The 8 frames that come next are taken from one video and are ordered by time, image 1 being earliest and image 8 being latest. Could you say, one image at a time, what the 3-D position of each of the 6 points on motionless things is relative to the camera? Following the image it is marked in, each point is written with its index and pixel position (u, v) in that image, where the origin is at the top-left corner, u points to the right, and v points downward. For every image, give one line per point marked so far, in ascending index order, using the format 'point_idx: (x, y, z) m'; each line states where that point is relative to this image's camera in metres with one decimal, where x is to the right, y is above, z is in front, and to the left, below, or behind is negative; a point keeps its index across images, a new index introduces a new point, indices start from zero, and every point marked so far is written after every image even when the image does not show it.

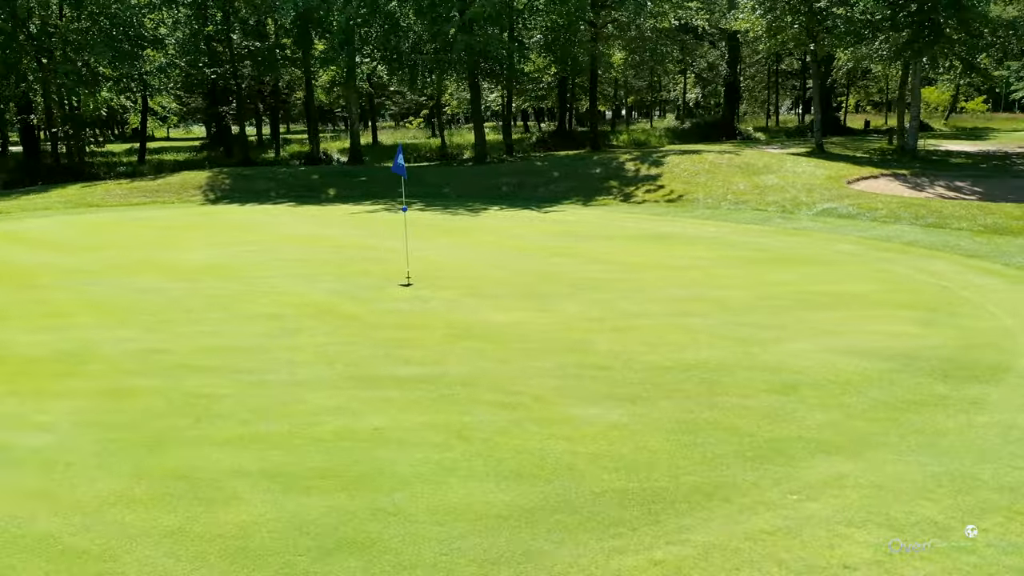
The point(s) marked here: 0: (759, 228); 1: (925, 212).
0: (+4.2, +1.1, +14.0) m
1: (+6.7, +1.2, +13.4) m
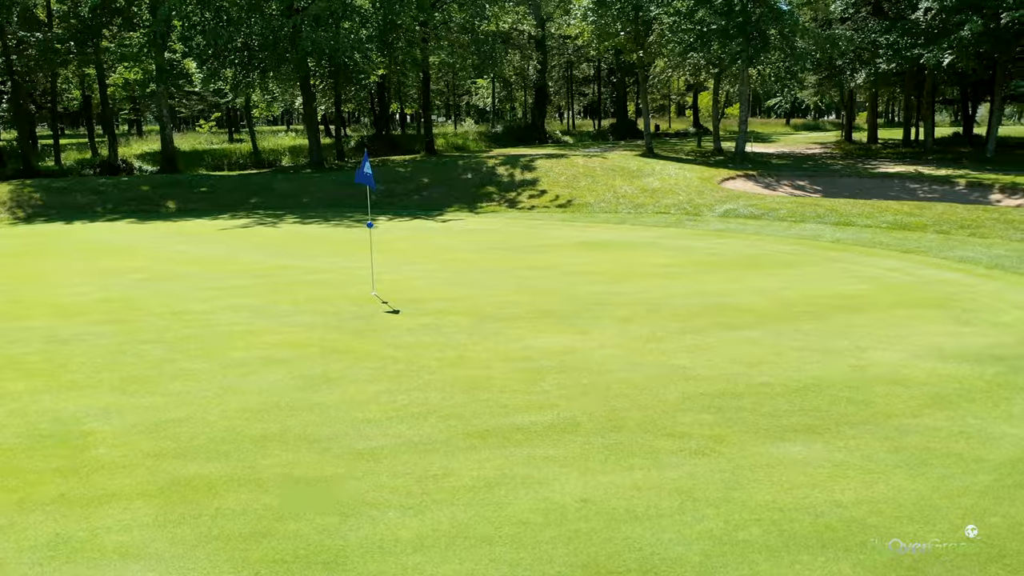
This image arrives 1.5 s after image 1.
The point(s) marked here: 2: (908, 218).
0: (+2.8, +1.0, +14.1) m
1: (+5.4, +1.3, +14.2) m
2: (+6.4, +1.1, +13.2) m
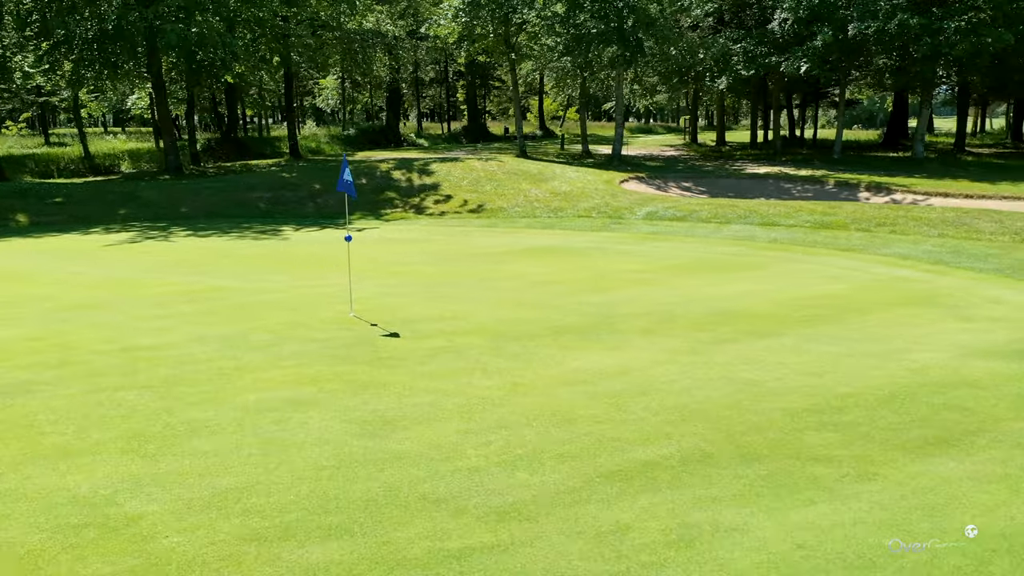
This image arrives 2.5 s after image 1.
0: (+1.7, +0.9, +13.9) m
1: (+4.2, +1.3, +14.5) m
2: (+5.3, +1.2, +13.8) m
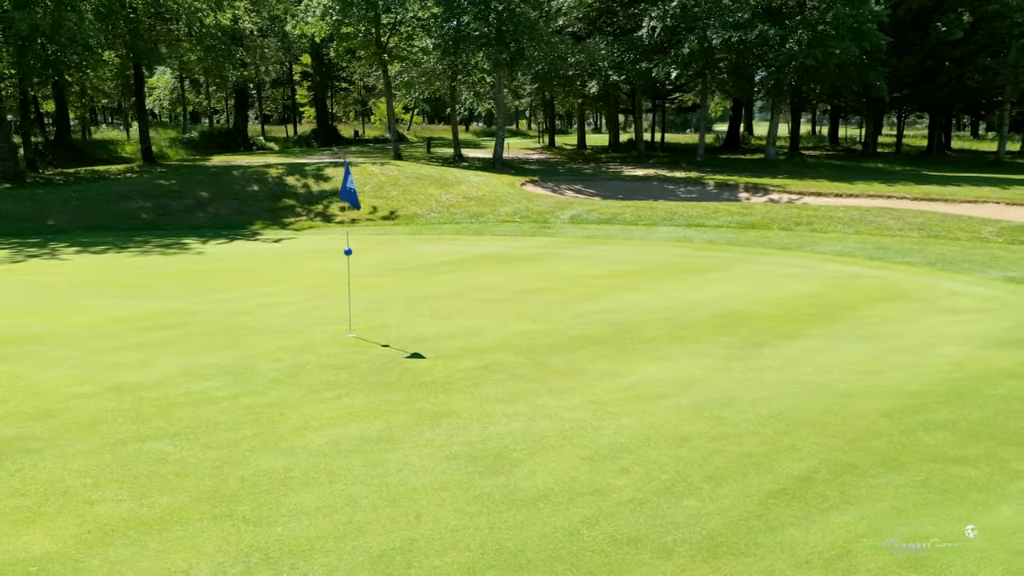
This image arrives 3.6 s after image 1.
0: (+0.5, +0.8, +13.7) m
1: (+2.8, +1.3, +14.8) m
2: (+4.1, +1.2, +14.4) m
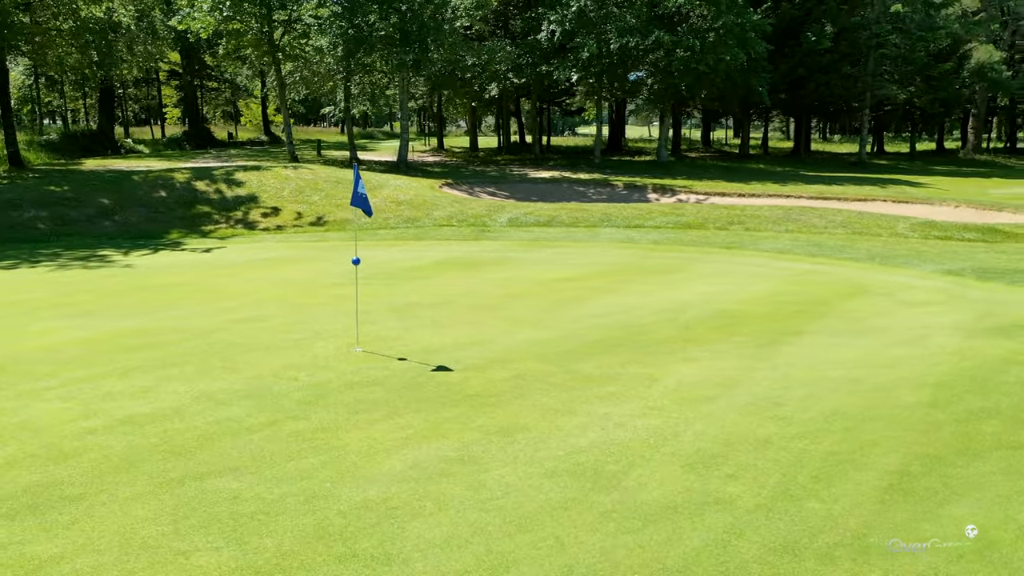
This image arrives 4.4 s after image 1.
0: (-0.4, +0.8, +13.5) m
1: (+1.7, +1.3, +15.0) m
2: (+3.0, +1.2, +14.7) m
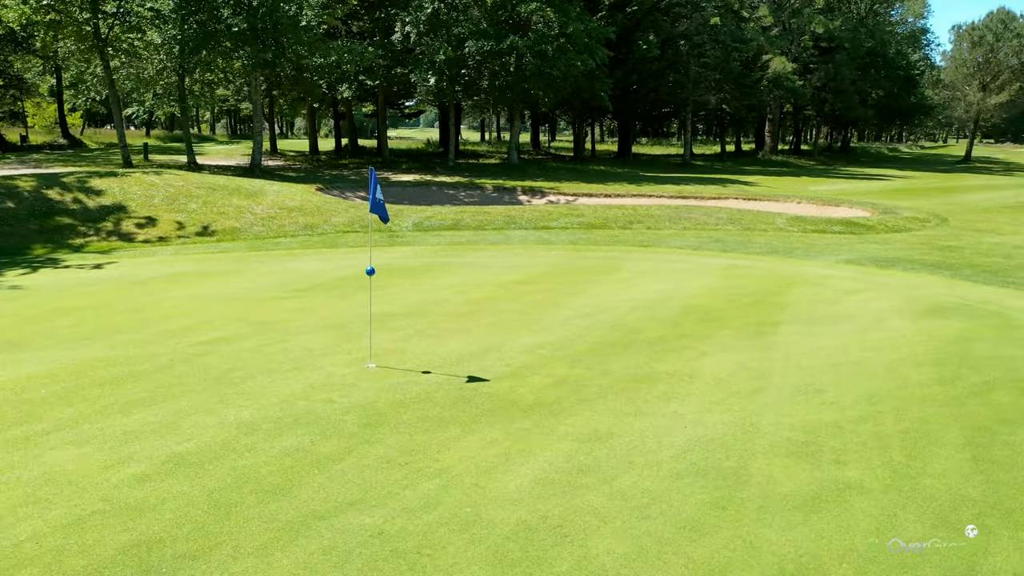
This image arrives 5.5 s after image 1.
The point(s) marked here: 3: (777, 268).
0: (-1.7, +0.7, +13.1) m
1: (-0.1, +1.3, +15.1) m
2: (+1.3, +1.3, +15.1) m
3: (+3.7, +0.3, +11.3) m
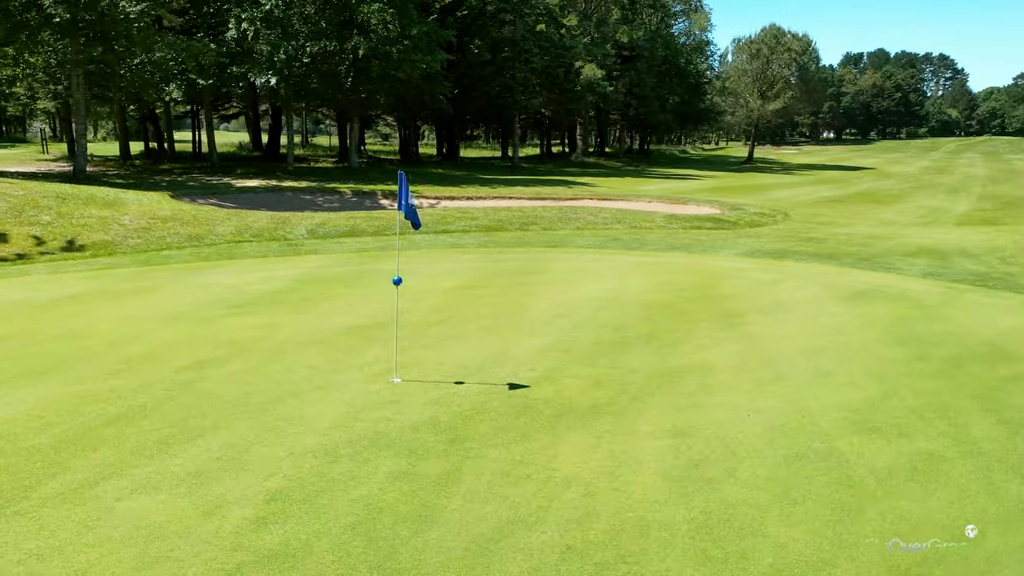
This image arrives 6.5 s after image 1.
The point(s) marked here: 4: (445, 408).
0: (-3.1, +0.5, +12.5) m
1: (-2.0, +1.2, +14.7) m
2: (-0.6, +1.2, +15.1) m
3: (+2.6, +0.4, +12.0) m
4: (-0.5, -0.8, +5.8) m
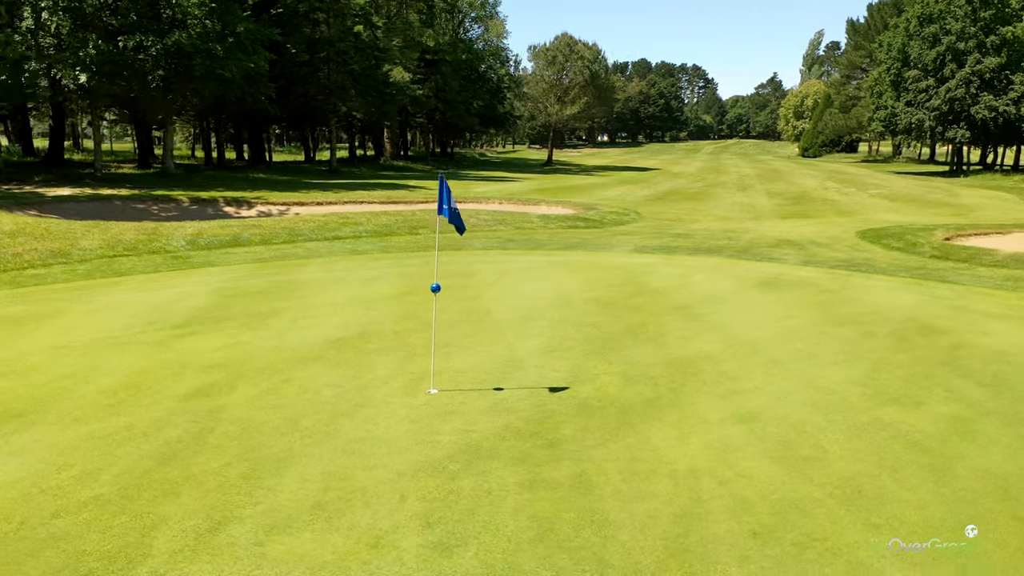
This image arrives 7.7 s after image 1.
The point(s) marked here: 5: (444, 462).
0: (-4.3, +0.3, +11.5) m
1: (-3.8, +1.0, +14.0) m
2: (-2.7, +1.1, +14.7) m
3: (+1.3, +0.4, +12.5) m
4: (0.0, -0.9, +5.7) m
5: (-0.4, -1.0, +4.8) m
